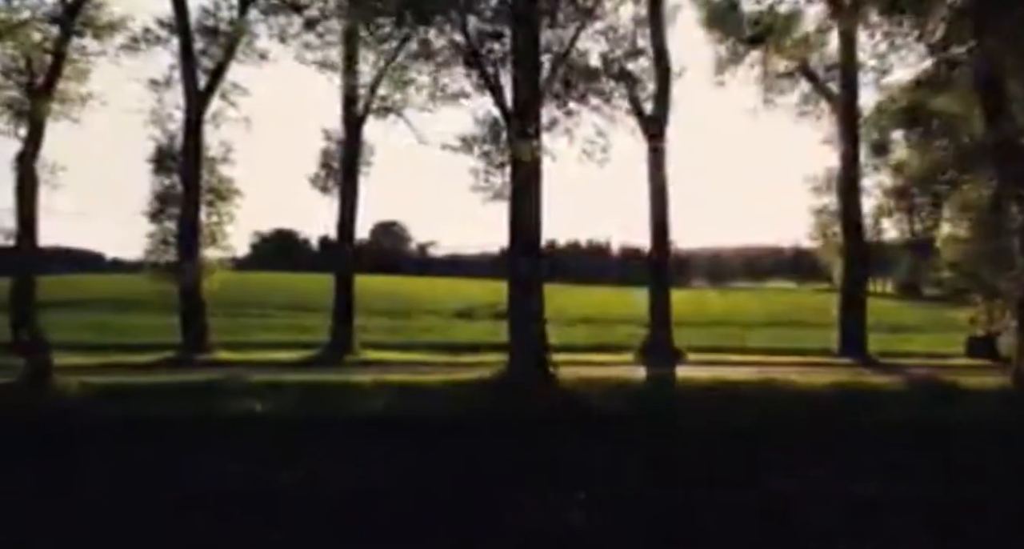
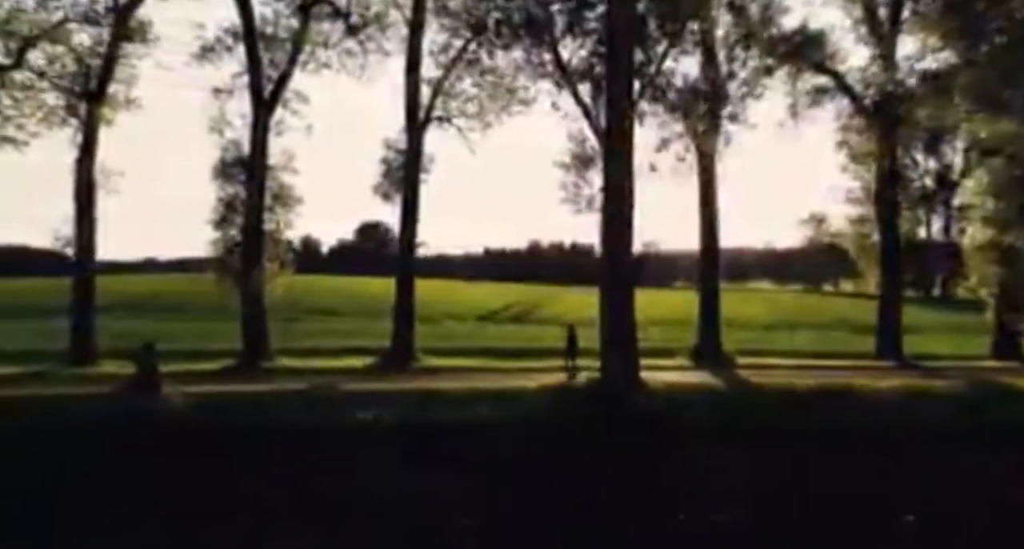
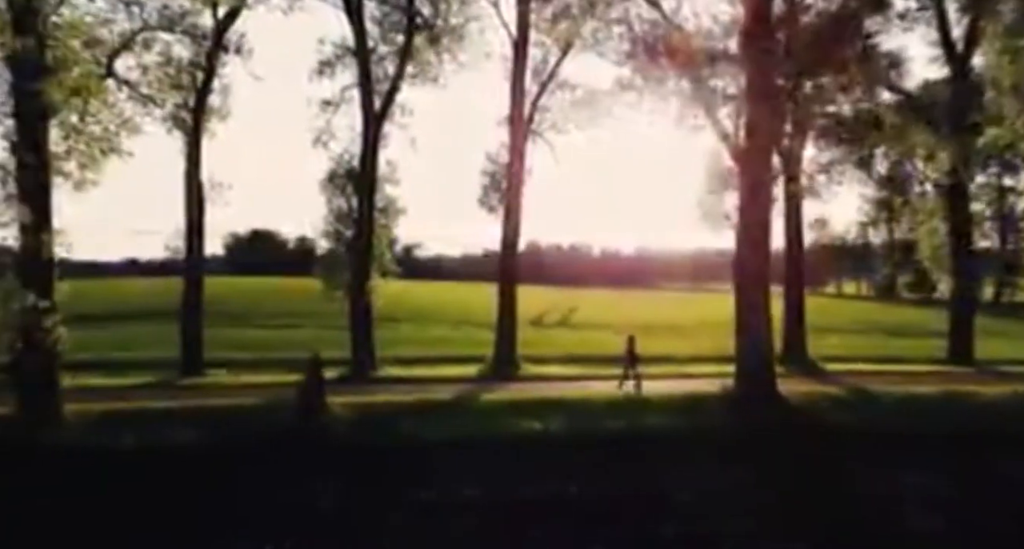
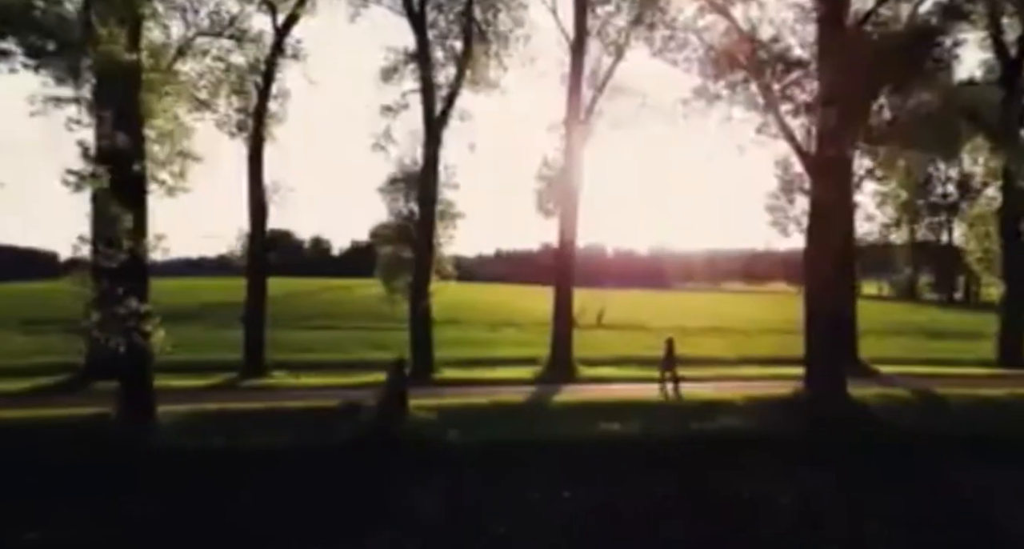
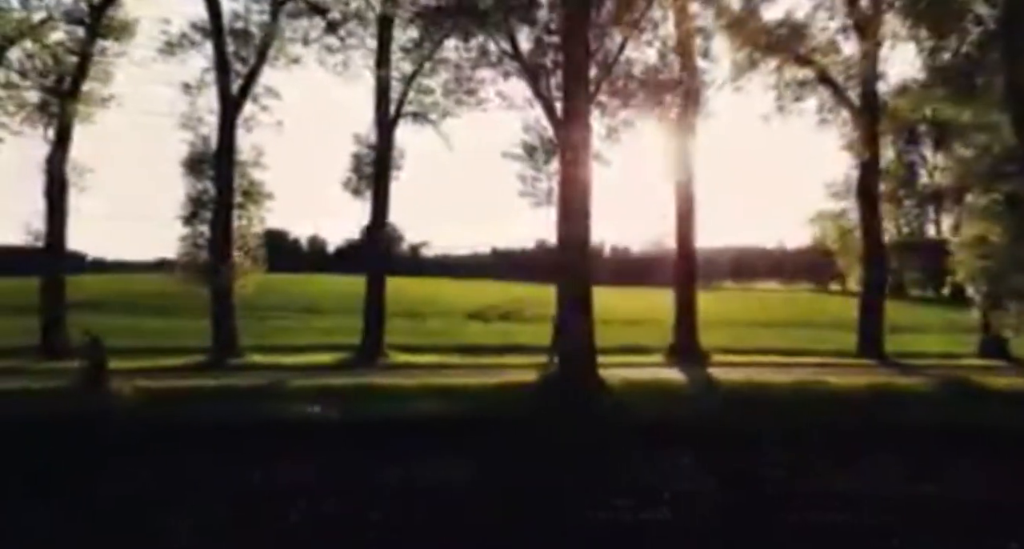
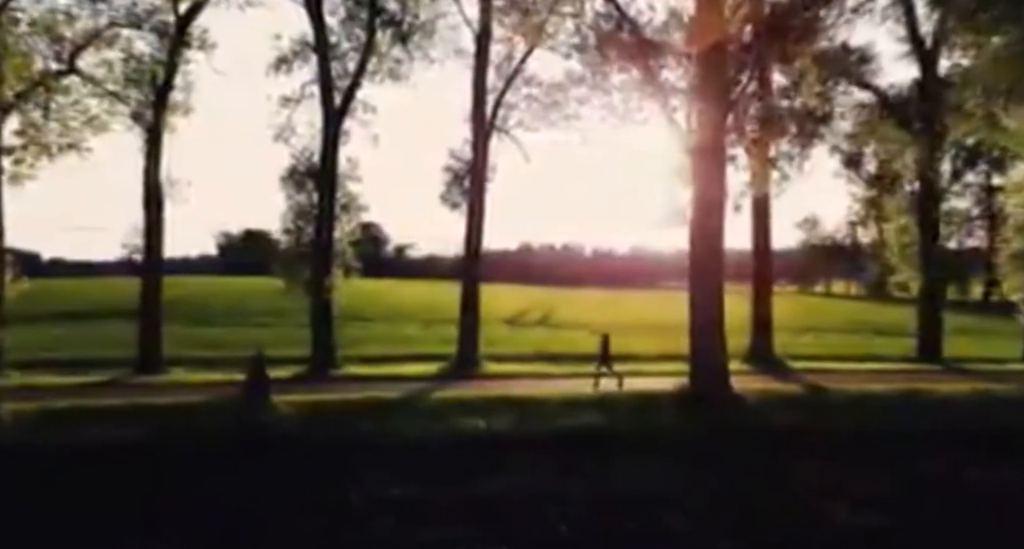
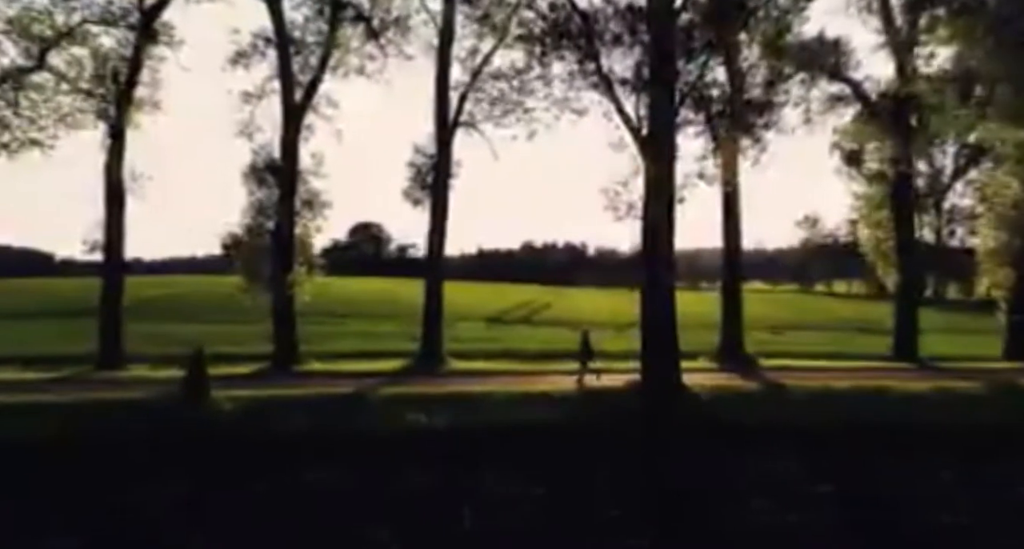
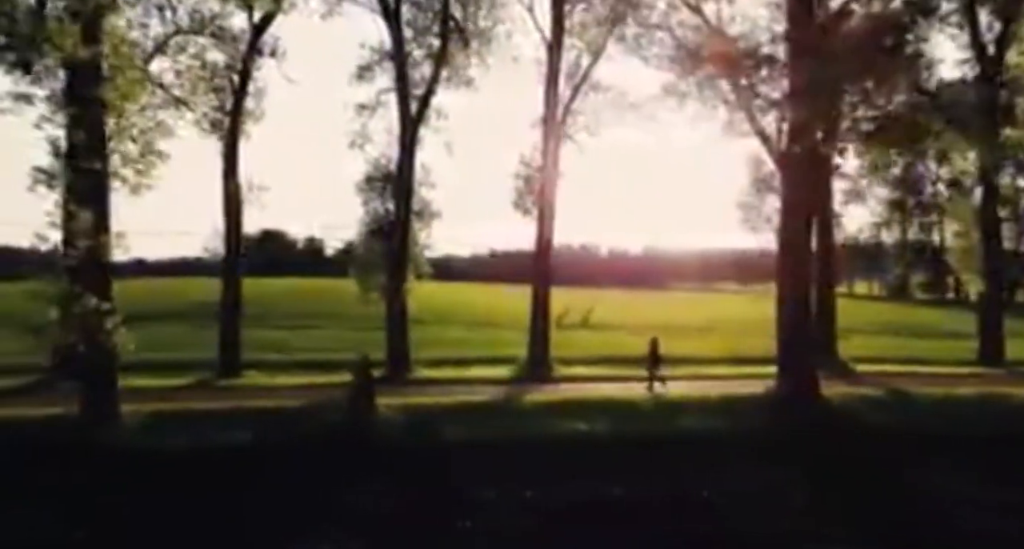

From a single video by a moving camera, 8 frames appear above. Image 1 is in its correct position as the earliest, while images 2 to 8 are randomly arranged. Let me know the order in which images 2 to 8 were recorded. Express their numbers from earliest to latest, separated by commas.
5, 2, 7, 6, 3, 8, 4
